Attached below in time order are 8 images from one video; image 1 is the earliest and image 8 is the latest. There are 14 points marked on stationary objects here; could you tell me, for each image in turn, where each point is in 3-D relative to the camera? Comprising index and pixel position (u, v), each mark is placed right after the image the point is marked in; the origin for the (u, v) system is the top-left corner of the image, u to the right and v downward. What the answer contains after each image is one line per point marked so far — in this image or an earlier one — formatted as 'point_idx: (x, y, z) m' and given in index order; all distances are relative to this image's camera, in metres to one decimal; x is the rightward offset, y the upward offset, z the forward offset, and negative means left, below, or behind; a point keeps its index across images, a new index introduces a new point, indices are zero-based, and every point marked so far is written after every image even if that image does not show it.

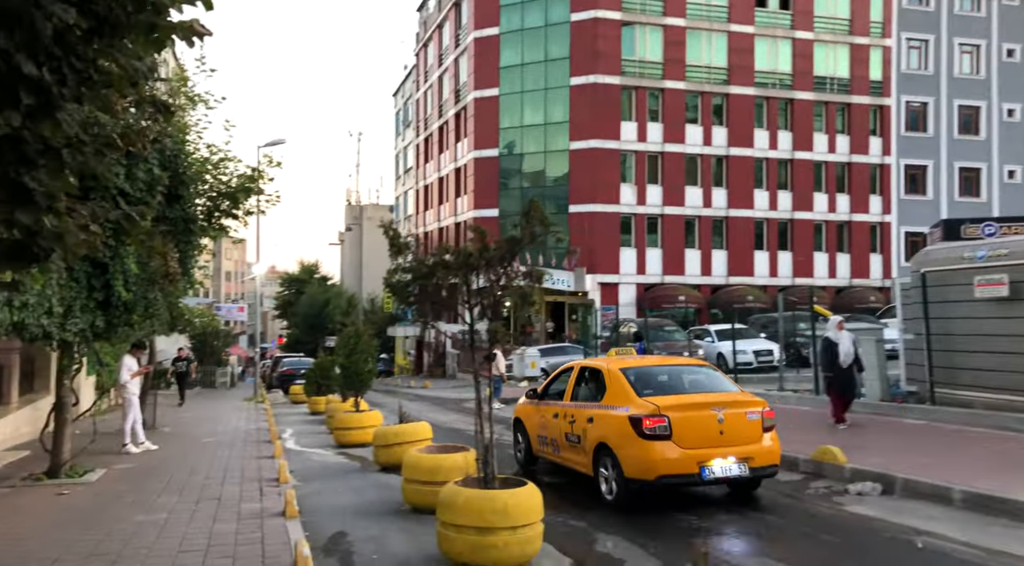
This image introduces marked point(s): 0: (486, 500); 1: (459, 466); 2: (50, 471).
0: (-0.2, -1.6, +5.7) m
1: (-0.5, -1.9, +8.1) m
2: (-6.1, -2.5, +10.3) m
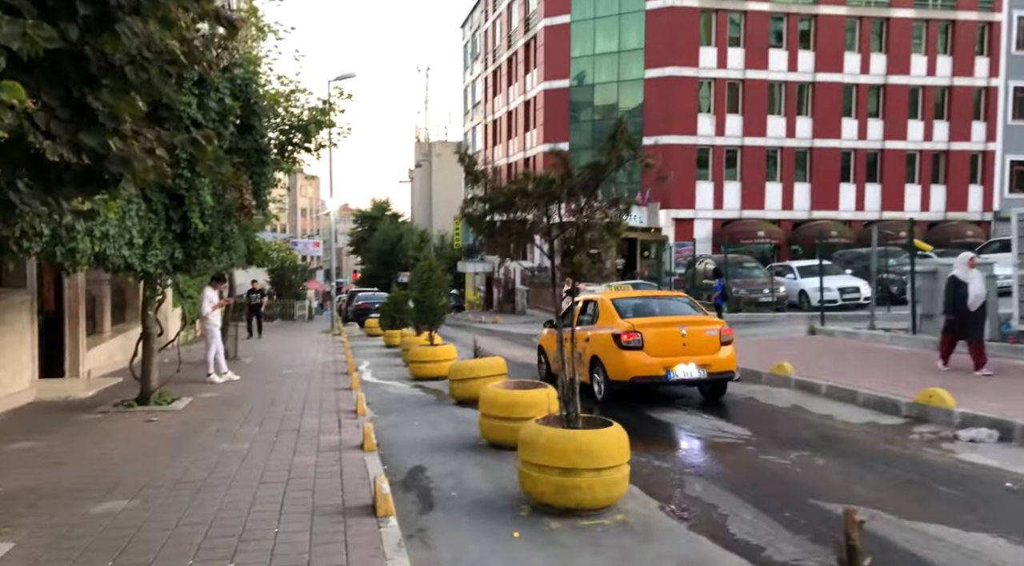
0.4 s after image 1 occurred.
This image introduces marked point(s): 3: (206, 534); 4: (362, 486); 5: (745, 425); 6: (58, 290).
0: (+0.4, -1.1, +5.5) m
1: (+0.3, -1.3, +7.9) m
2: (-5.1, -1.6, +10.6) m
3: (-2.0, -1.6, +4.9) m
4: (-1.2, -1.6, +6.1) m
5: (+2.6, -1.6, +8.5) m
6: (-7.6, -0.1, +13.0) m
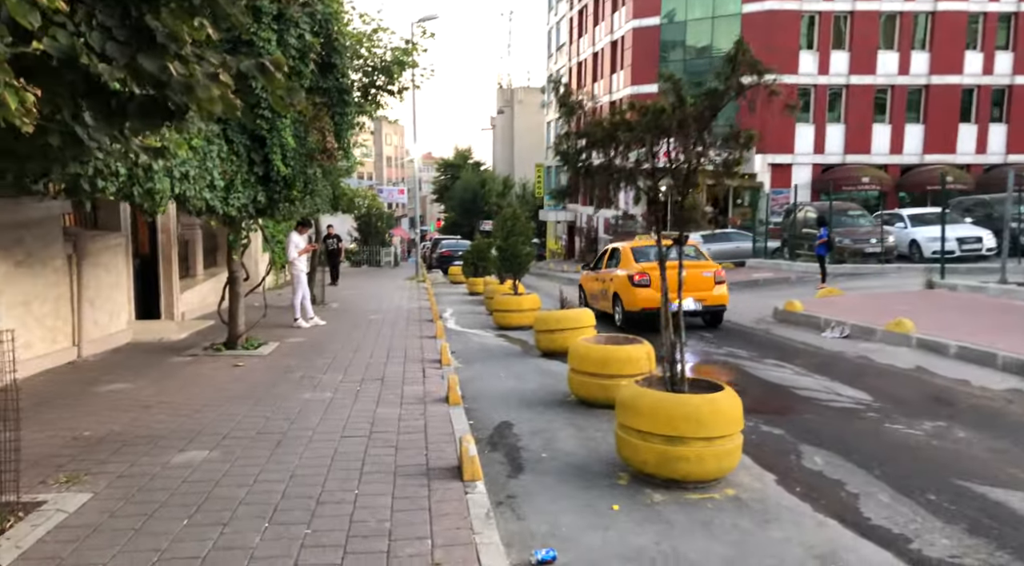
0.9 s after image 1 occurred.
0: (+1.0, -0.8, +4.9) m
1: (+1.1, -0.7, +7.3) m
2: (-3.9, -0.8, +10.6) m
3: (-1.4, -1.3, +4.7) m
4: (-0.5, -1.2, +5.7) m
5: (+3.5, -1.1, +7.7) m
6: (-6.1, +0.9, +13.2) m
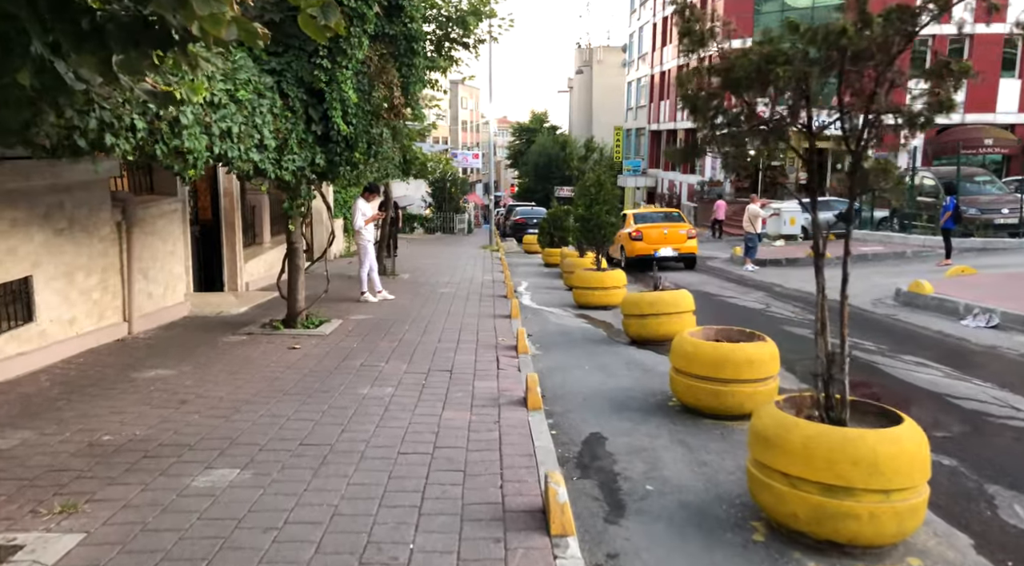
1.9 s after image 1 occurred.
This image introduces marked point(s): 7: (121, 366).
0: (+1.5, -0.8, +3.6) m
1: (+1.9, -0.6, +6.0) m
2: (-2.8, -0.5, +9.7) m
3: (-0.9, -1.2, +3.6) m
4: (+0.1, -1.1, +4.6) m
5: (+4.2, -0.9, +6.1) m
6: (-4.8, +1.4, +12.4) m
7: (-3.7, -0.8, +7.3) m
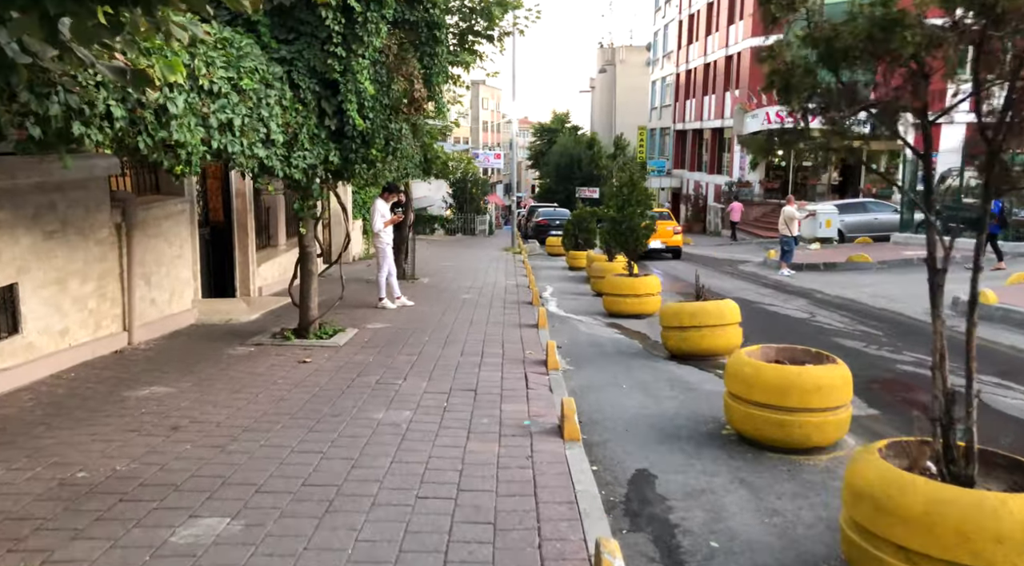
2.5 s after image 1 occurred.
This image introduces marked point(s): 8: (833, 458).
0: (+1.7, -0.8, +2.8) m
1: (+2.1, -0.7, +5.2) m
2: (-2.5, -0.5, +9.1) m
3: (-0.7, -1.3, +2.9) m
4: (+0.3, -1.2, +3.8) m
5: (+4.5, -1.1, +5.3) m
6: (-4.4, +1.3, +11.8) m
7: (-3.4, -0.8, +6.7) m
8: (+2.2, -1.2, +5.3) m
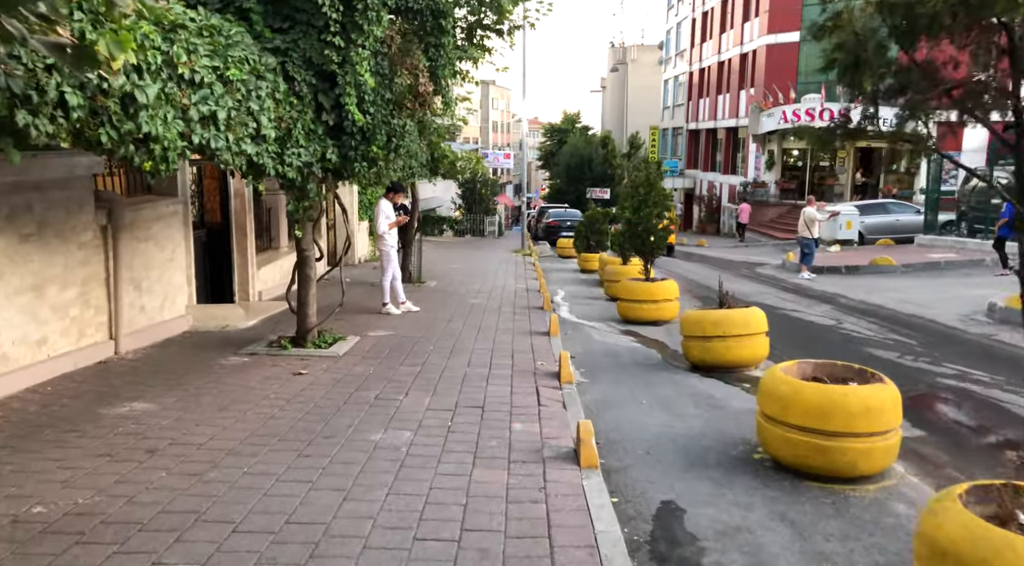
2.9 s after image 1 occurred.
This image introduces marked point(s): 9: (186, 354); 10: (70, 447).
0: (+1.7, -0.9, +2.3) m
1: (+2.2, -0.8, +4.6) m
2: (-2.4, -0.6, +8.6) m
3: (-0.7, -1.4, +2.4) m
4: (+0.3, -1.3, +3.3) m
5: (+4.5, -1.1, +4.7) m
6: (-4.3, +1.2, +11.3) m
7: (-3.4, -0.9, +6.2) m
8: (+2.3, -1.3, +4.8) m
9: (-3.4, -0.7, +8.1) m
10: (-2.8, -1.1, +4.9) m
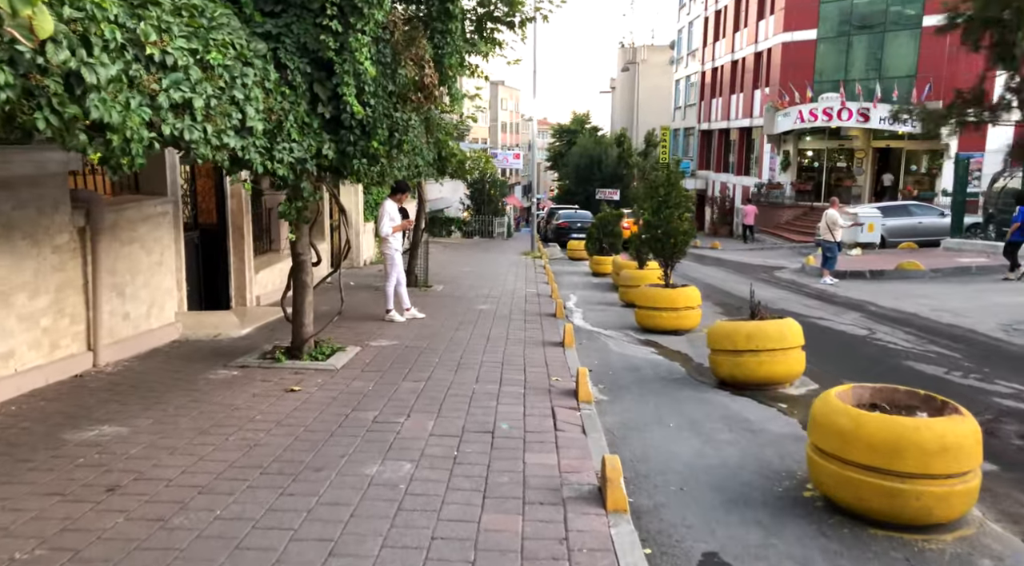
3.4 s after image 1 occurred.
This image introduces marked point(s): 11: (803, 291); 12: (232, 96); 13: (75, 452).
0: (+1.8, -1.0, +1.6) m
1: (+2.2, -0.9, +3.9) m
2: (-2.3, -0.7, +7.9) m
3: (-0.6, -1.4, +1.7) m
4: (+0.4, -1.3, +2.6) m
5: (+4.6, -1.2, +4.0) m
6: (-4.1, +1.2, +10.7) m
7: (-3.3, -1.0, +5.5) m
8: (+2.4, -1.4, +4.1) m
9: (-3.3, -0.8, +7.5) m
10: (-2.7, -1.1, +4.3) m
11: (+6.0, -0.2, +16.0) m
12: (-1.9, +1.3, +5.3) m
13: (-2.7, -1.1, +4.8) m
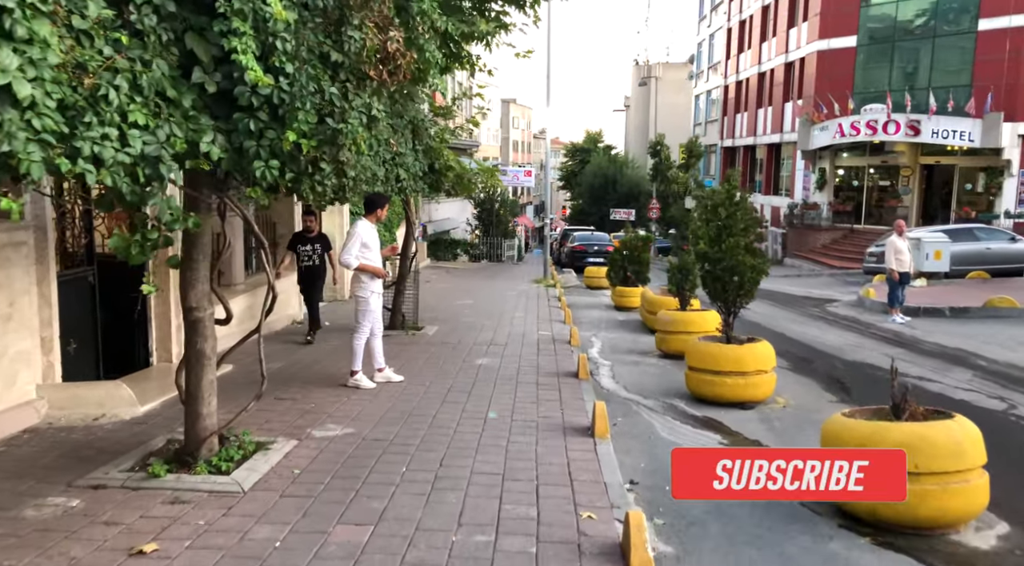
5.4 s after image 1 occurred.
0: (+1.8, -1.3, -1.2) m
1: (+2.2, -1.2, +1.1) m
2: (-2.2, -1.1, +5.2) m
3: (-0.7, -1.7, -1.0) m
4: (+0.4, -1.7, -0.1) m
5: (+4.6, -1.6, +1.2) m
6: (-4.0, +0.6, +8.1) m
7: (-3.2, -1.4, +2.8) m
8: (+2.3, -1.7, +1.3) m
9: (-3.3, -1.3, +4.8) m
10: (-2.7, -1.5, +1.5) m
11: (+6.2, -0.9, +13.2) m
12: (-1.9, +0.9, +2.6) m
13: (-2.7, -1.4, +2.1) m
